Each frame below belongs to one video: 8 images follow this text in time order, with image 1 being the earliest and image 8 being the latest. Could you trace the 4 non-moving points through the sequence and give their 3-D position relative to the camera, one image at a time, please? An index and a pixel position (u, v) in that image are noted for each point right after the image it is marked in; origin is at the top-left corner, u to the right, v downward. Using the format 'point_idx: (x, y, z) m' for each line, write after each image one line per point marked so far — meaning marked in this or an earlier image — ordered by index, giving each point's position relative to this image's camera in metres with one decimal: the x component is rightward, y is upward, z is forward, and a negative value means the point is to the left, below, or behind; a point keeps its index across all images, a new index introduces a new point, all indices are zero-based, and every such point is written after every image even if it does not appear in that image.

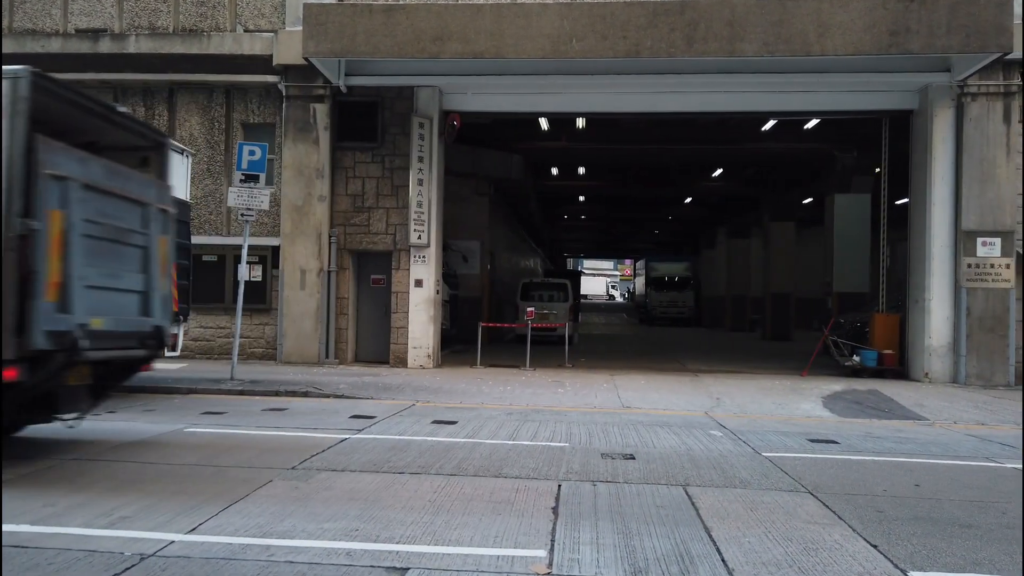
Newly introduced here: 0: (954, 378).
0: (+8.7, -1.8, +14.6) m
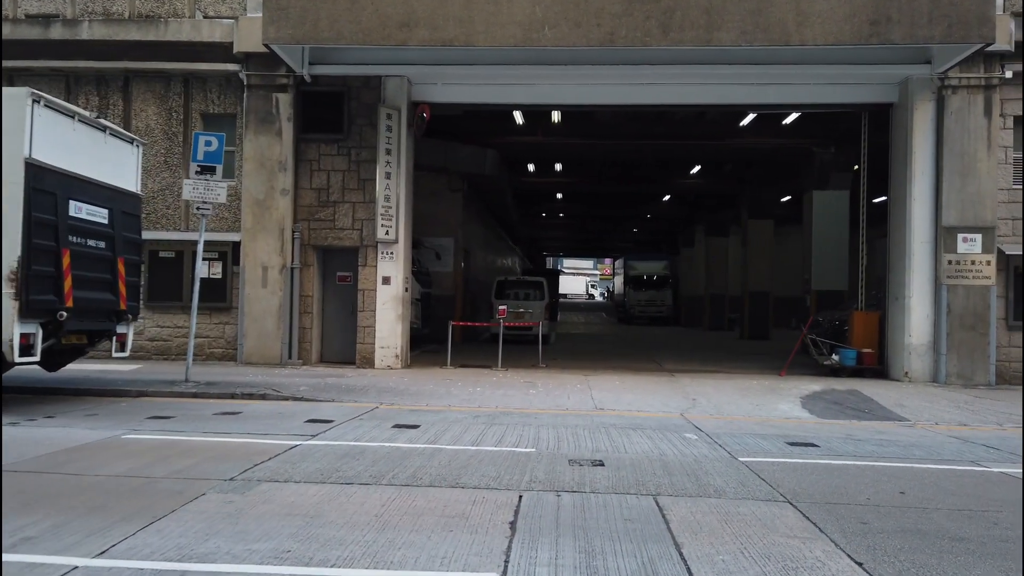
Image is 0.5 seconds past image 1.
0: (+8.1, -1.7, +14.3) m
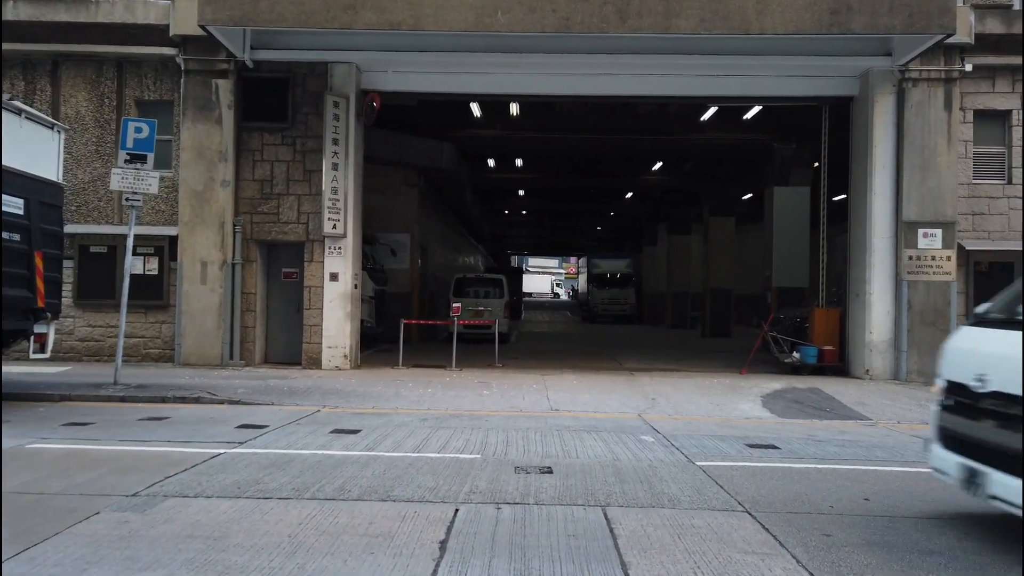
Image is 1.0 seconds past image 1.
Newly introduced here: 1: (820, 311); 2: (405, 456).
0: (+7.2, -1.7, +14.1) m
1: (+6.4, -0.5, +15.4) m
2: (-1.1, -1.7, +7.7) m
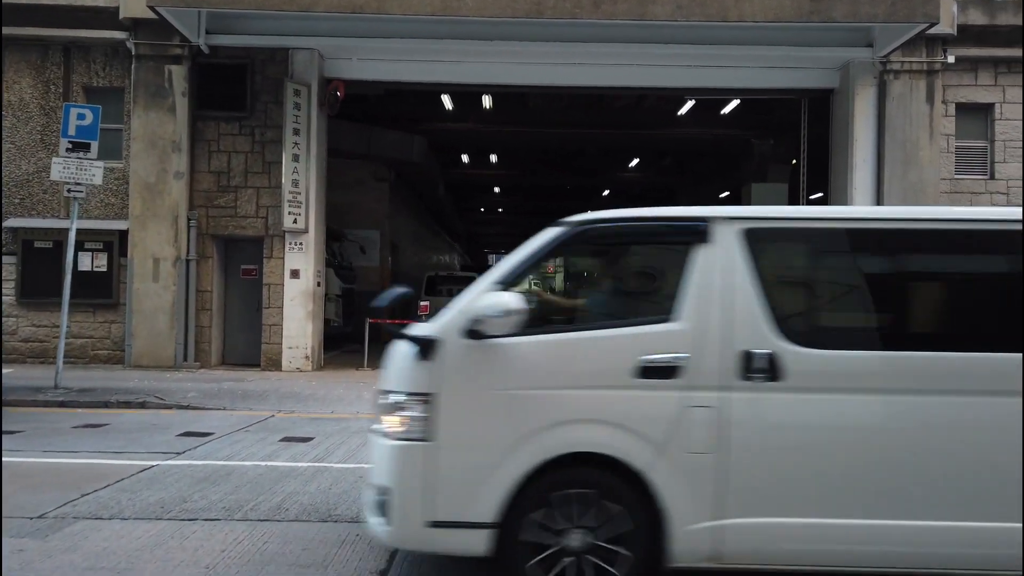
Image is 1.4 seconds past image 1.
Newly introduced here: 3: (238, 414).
0: (+6.7, -1.6, +13.7) m
1: (+5.8, -0.4, +15.0) m
2: (-1.5, -1.7, +7.0) m
3: (-3.8, -1.8, +10.4) m
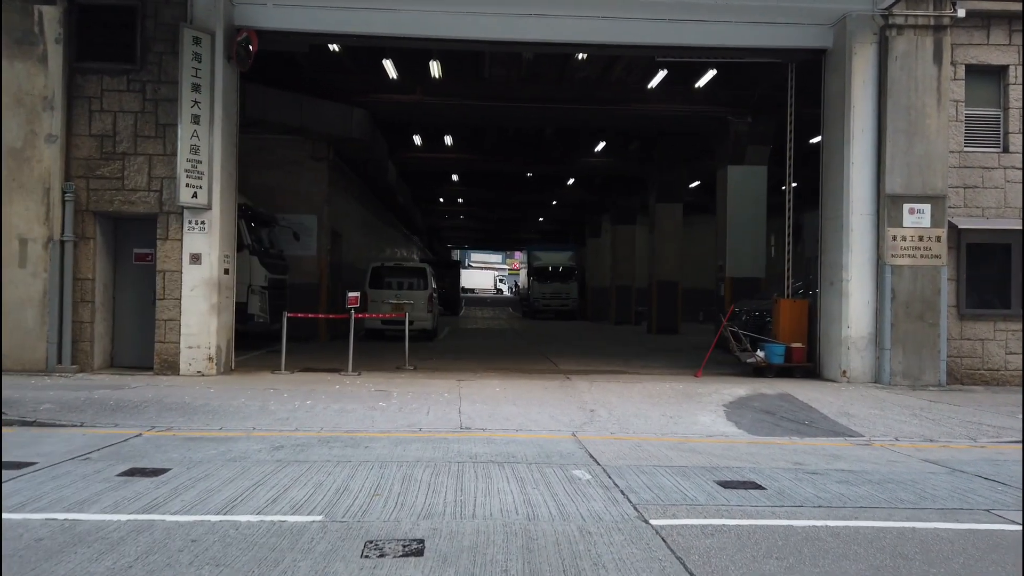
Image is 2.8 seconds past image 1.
0: (+5.8, -1.4, +11.9) m
1: (+4.8, -0.2, +13.1) m
2: (-2.0, -1.5, +4.9) m
3: (-4.6, -1.6, +8.2) m
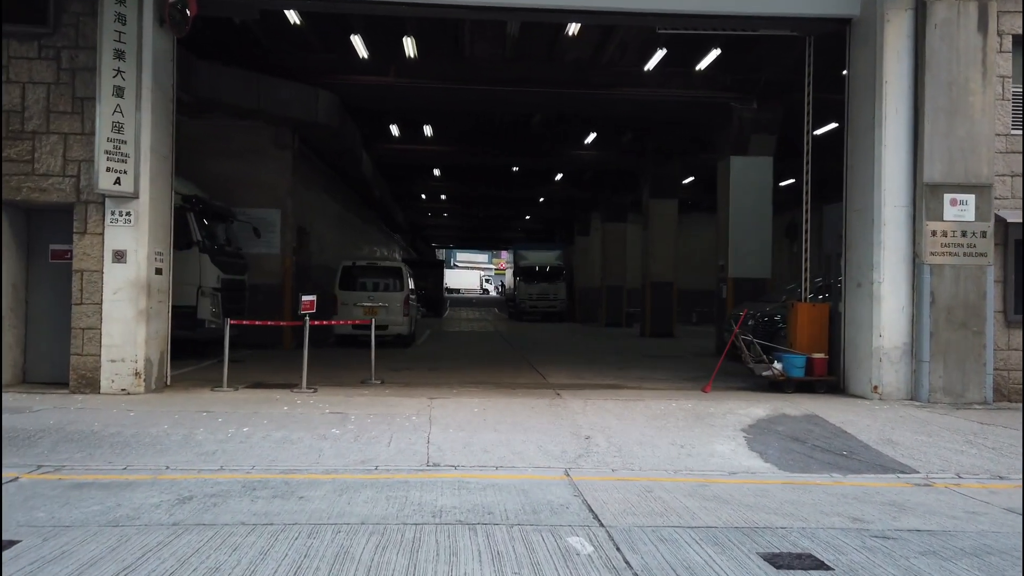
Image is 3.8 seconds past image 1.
0: (+5.5, -1.5, +10.3) m
1: (+4.5, -0.3, +11.5) m
2: (-2.2, -1.6, +3.2) m
3: (-4.8, -1.6, +6.4) m
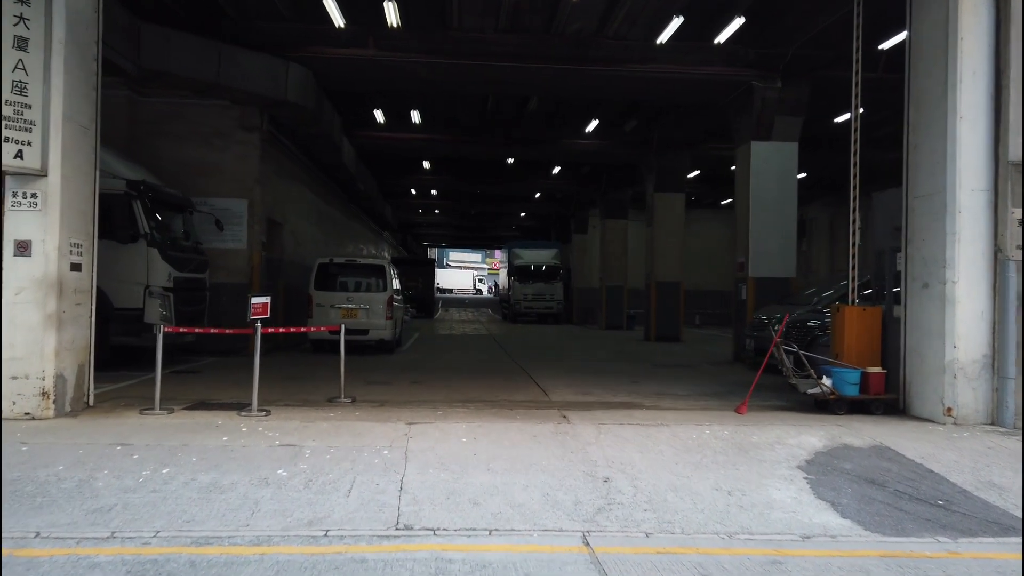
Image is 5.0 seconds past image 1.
0: (+5.5, -1.5, +8.5) m
1: (+4.5, -0.3, +9.7) m
2: (-2.2, -1.6, +1.3) m
3: (-4.8, -1.6, +4.5) m
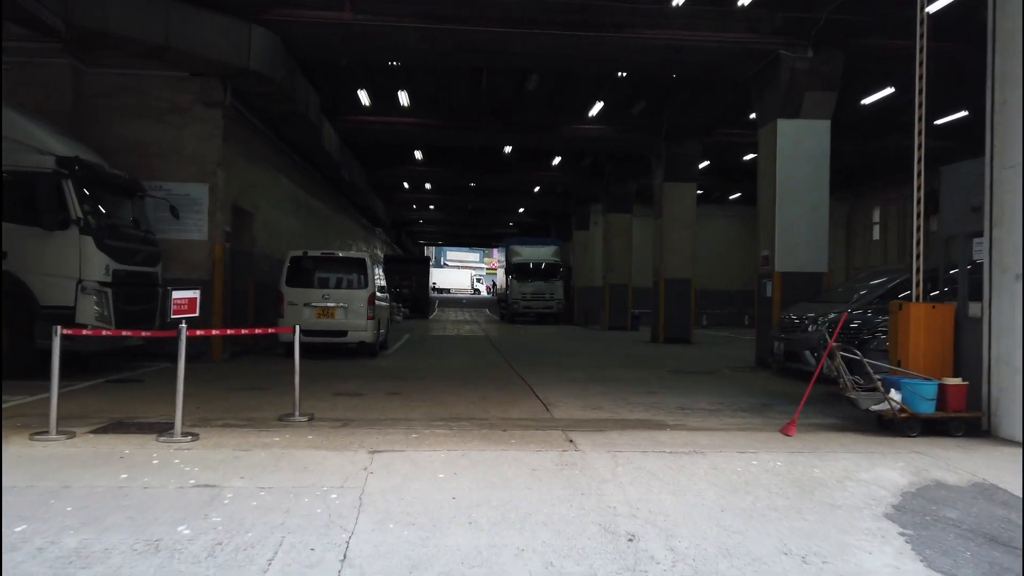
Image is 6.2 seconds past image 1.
0: (+5.4, -1.4, +6.8) m
1: (+4.4, -0.2, +7.9) m
2: (-2.2, -1.5, -0.5) m
3: (-4.8, -1.5, +2.7) m
